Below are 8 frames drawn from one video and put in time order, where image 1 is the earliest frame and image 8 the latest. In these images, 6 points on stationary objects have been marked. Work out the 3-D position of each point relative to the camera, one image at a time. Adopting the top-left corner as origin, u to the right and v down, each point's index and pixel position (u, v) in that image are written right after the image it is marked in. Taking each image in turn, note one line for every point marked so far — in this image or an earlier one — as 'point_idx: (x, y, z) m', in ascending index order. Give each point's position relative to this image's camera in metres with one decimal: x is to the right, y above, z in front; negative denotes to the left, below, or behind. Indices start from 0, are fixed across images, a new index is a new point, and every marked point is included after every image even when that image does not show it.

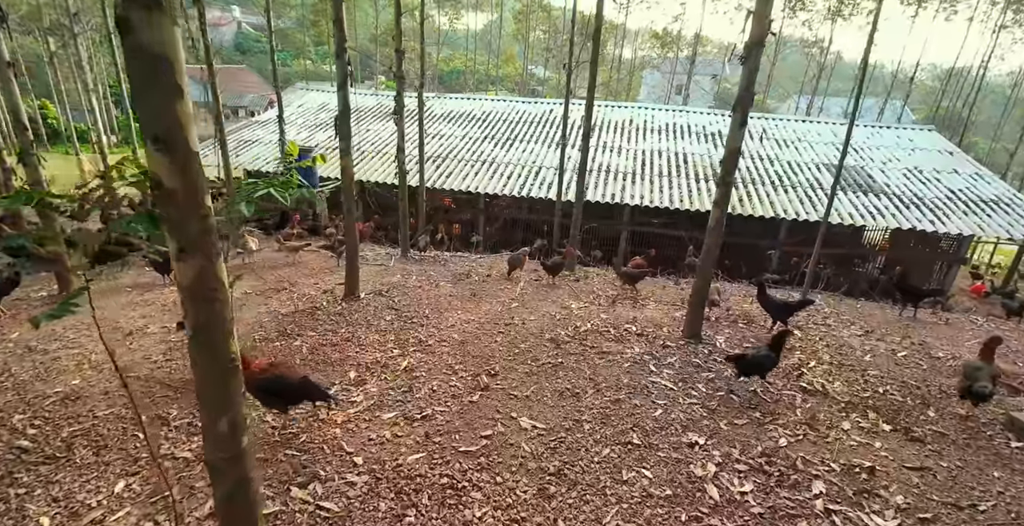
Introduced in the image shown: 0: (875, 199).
0: (+9.7, +1.7, +14.0) m
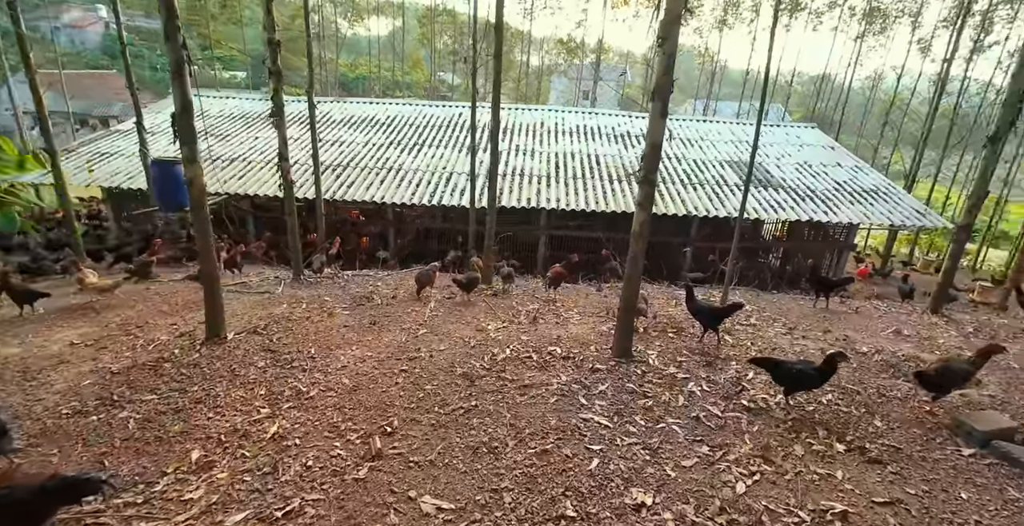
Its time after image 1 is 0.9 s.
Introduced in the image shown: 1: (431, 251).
0: (+7.3, +1.9, +14.5) m
1: (-2.1, +0.3, +13.2) m
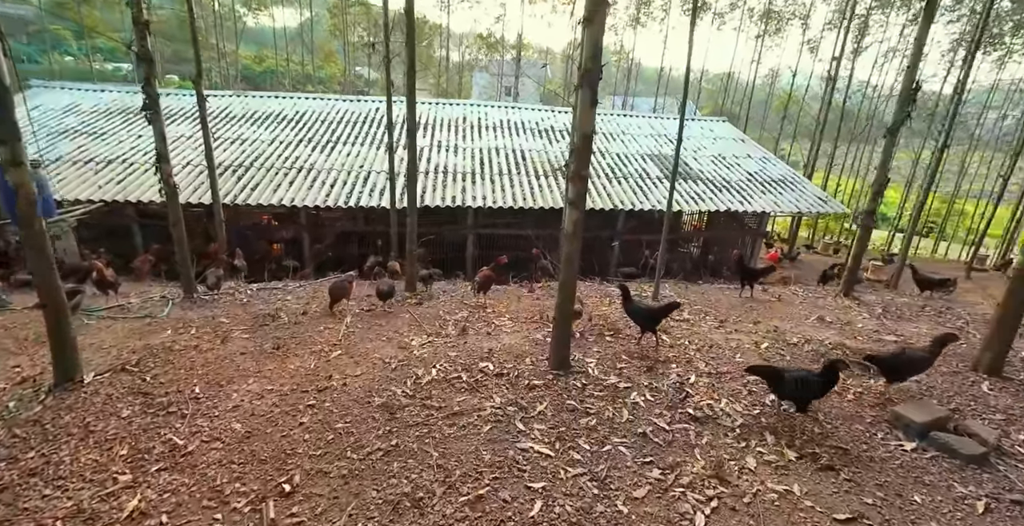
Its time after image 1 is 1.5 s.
0: (+5.2, +2.2, +14.8) m
1: (-3.8, +0.2, +12.3) m
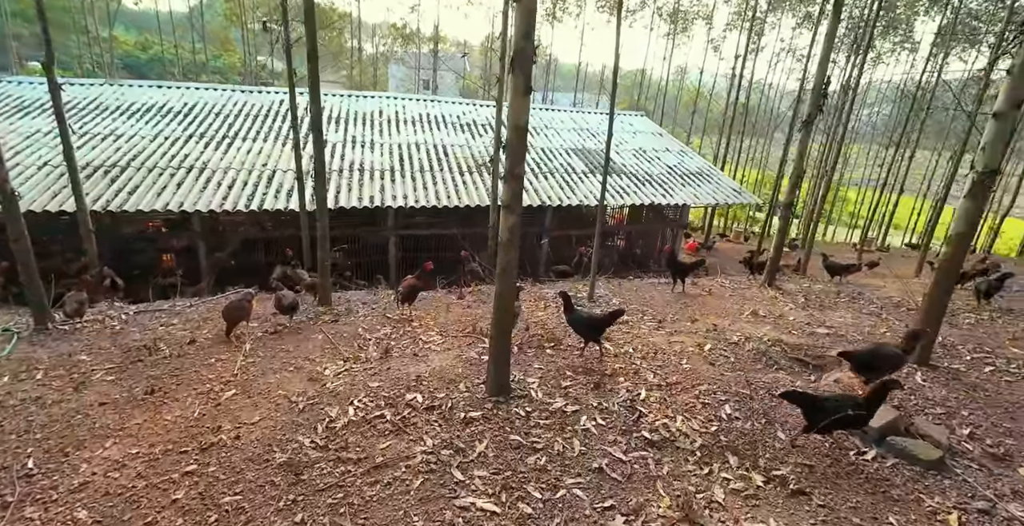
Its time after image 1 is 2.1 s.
0: (+3.0, +2.4, +14.8) m
1: (-5.5, 0.0, +11.0) m
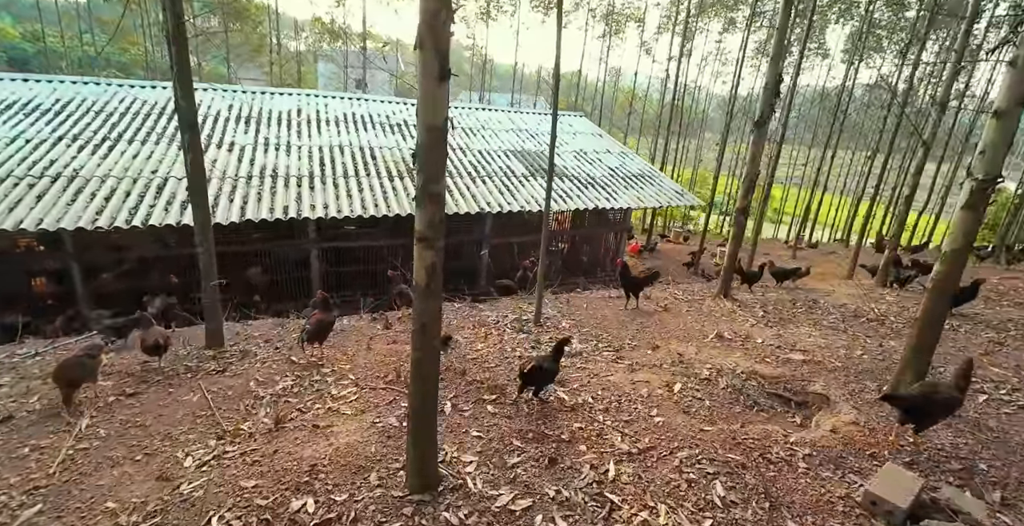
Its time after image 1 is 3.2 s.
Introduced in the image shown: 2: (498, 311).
0: (+1.3, +2.2, +14.0) m
1: (-6.6, -0.5, +9.3) m
2: (-0.2, -0.7, +7.6) m
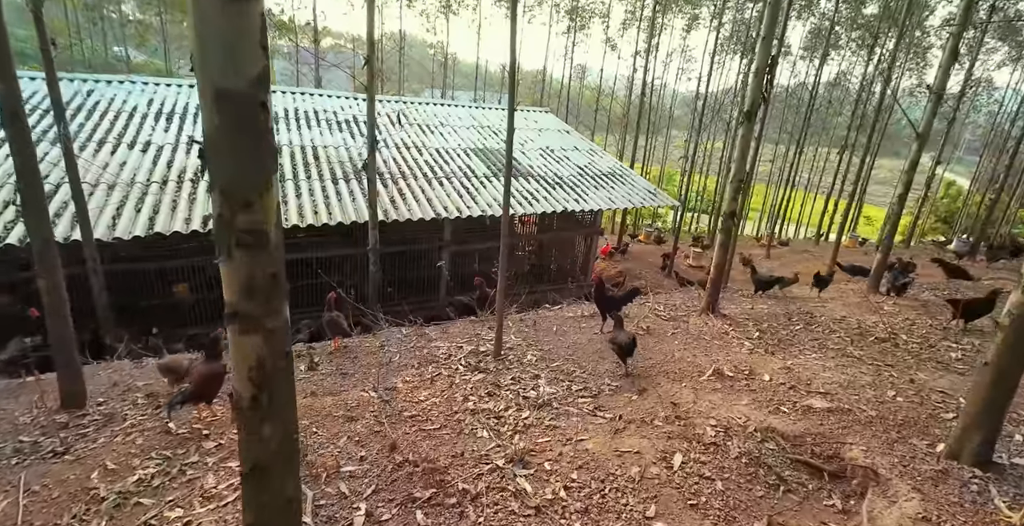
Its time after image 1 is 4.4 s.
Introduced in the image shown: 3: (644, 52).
0: (+0.3, +2.0, +12.9) m
1: (-7.3, -0.9, +7.7) m
2: (-0.7, -1.0, +6.4) m
3: (+5.0, +7.9, +19.6) m
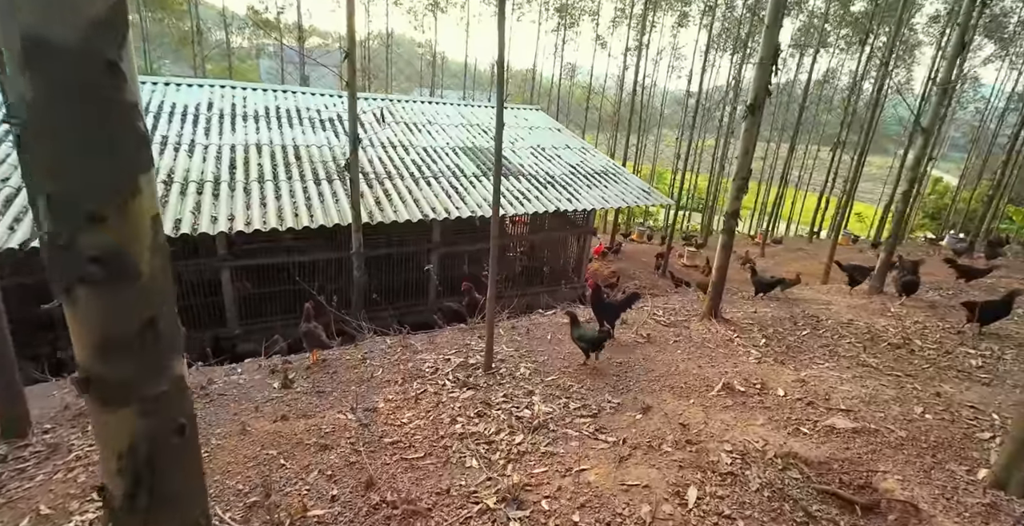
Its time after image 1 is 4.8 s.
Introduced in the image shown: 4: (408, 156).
0: (+0.1, +1.9, +12.4) m
1: (-7.4, -1.0, +7.2) m
2: (-0.8, -1.0, +5.9) m
3: (+4.6, +7.9, +19.2) m
4: (-2.5, +2.7, +12.8) m
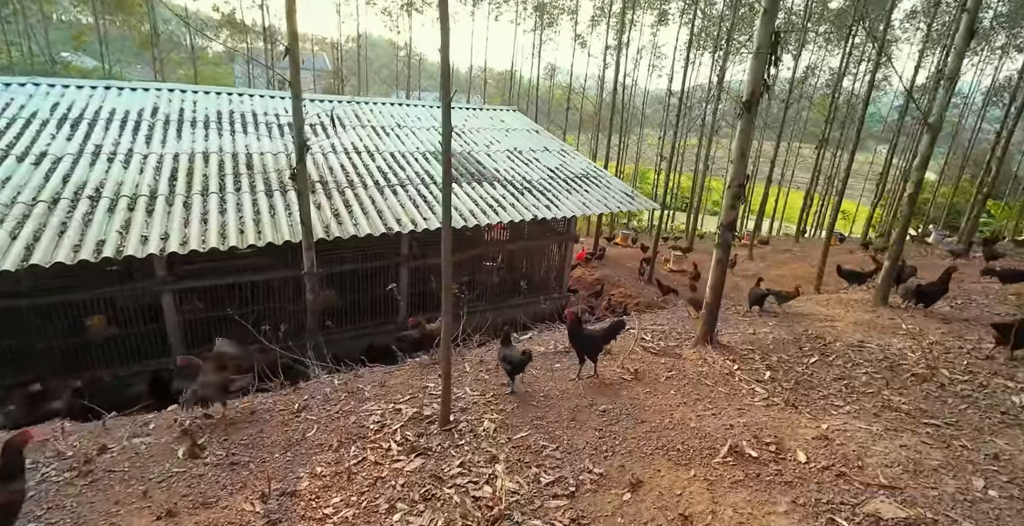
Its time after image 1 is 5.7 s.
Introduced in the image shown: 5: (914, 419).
0: (-0.5, +1.6, +11.5) m
1: (-7.8, -1.5, +6.0) m
2: (-1.2, -1.3, +5.0) m
3: (+3.6, +7.7, +18.4) m
4: (-3.1, +2.3, +11.8) m
5: (+3.2, -1.2, +4.1) m
